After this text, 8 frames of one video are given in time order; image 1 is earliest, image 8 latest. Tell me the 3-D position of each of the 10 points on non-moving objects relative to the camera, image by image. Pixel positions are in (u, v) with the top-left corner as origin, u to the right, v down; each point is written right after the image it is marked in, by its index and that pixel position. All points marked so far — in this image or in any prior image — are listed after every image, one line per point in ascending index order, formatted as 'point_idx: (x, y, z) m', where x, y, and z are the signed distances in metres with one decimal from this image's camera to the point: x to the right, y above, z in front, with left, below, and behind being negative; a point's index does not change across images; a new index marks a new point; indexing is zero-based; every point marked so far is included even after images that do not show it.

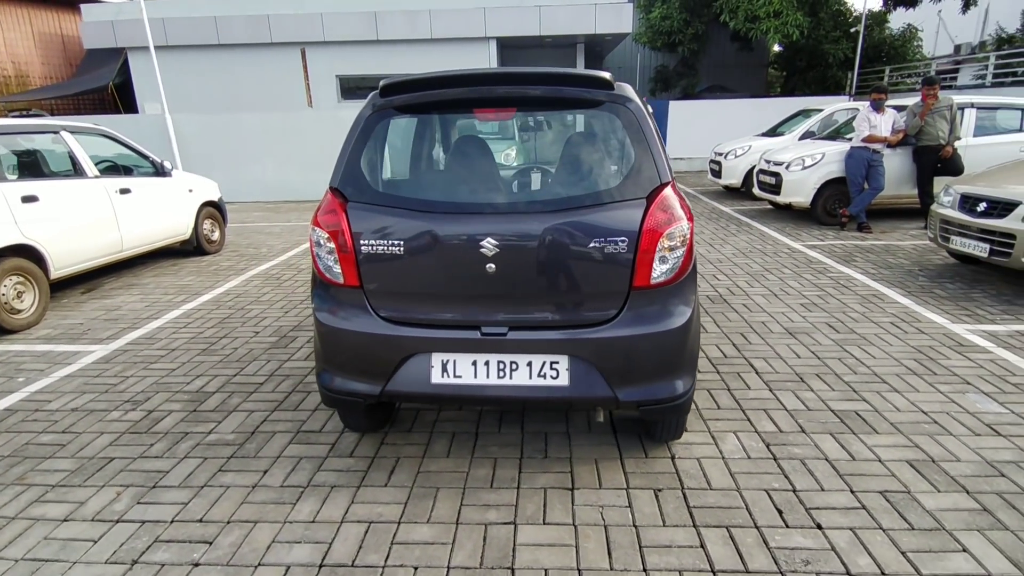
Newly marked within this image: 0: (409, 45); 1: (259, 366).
0: (-2.6, +6.1, +14.7) m
1: (-1.7, -0.5, +4.0) m
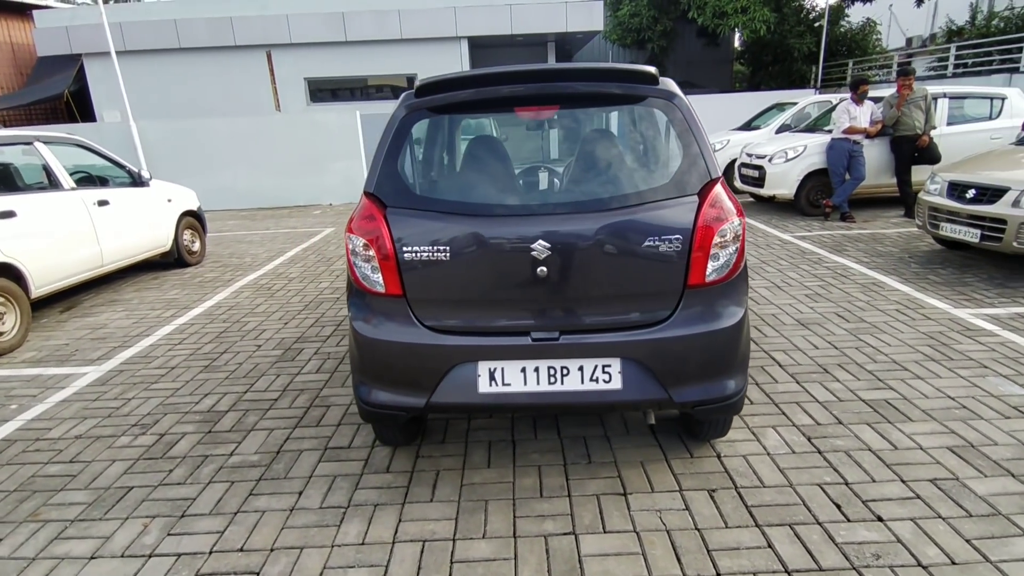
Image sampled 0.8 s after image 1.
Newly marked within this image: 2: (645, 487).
0: (-3.3, +6.0, +14.4) m
1: (-1.6, -0.6, +3.9) m
2: (+0.6, -0.9, +2.6) m
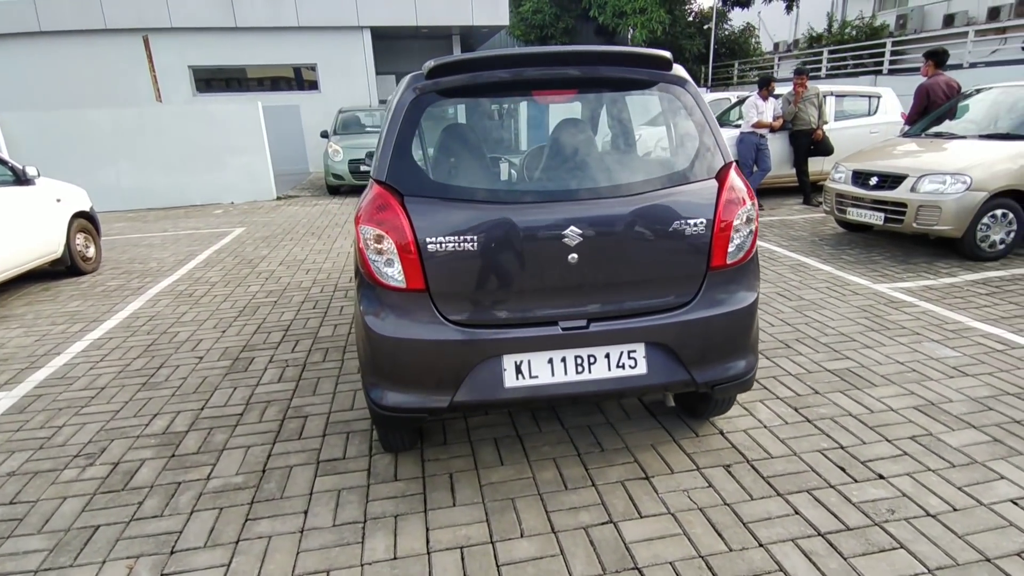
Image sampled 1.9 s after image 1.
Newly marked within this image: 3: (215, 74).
0: (-5.5, +5.9, +13.6) m
1: (-1.7, -0.6, +3.5) m
2: (+0.7, -0.8, +2.6) m
3: (-6.7, +5.0, +13.8) m
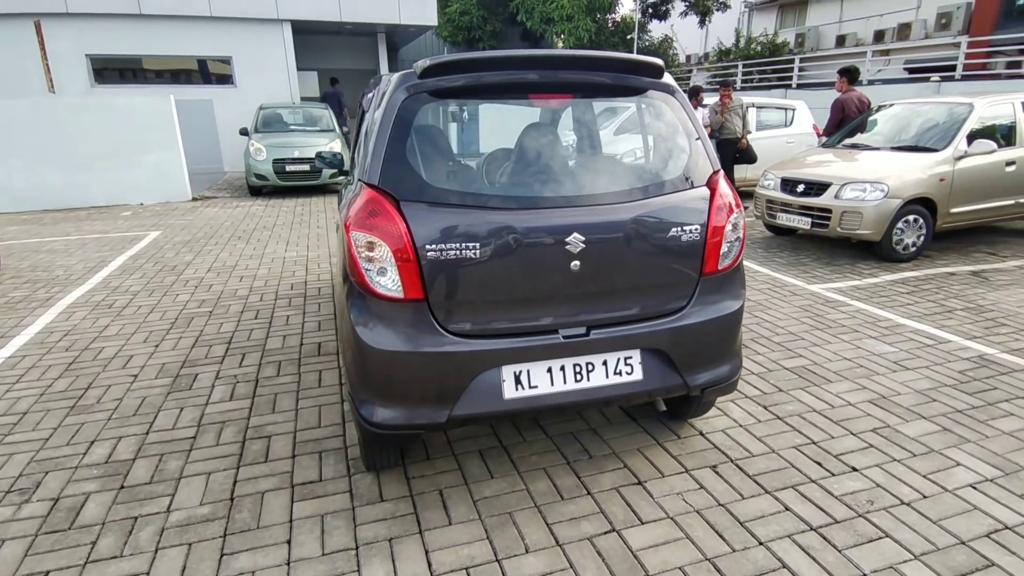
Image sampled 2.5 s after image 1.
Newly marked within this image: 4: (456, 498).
0: (-7.0, +5.7, +12.7) m
1: (-1.8, -0.7, +3.2) m
2: (+0.6, -0.8, +2.6) m
3: (-8.3, +4.8, +12.8) m
4: (-0.2, -0.9, +2.5) m
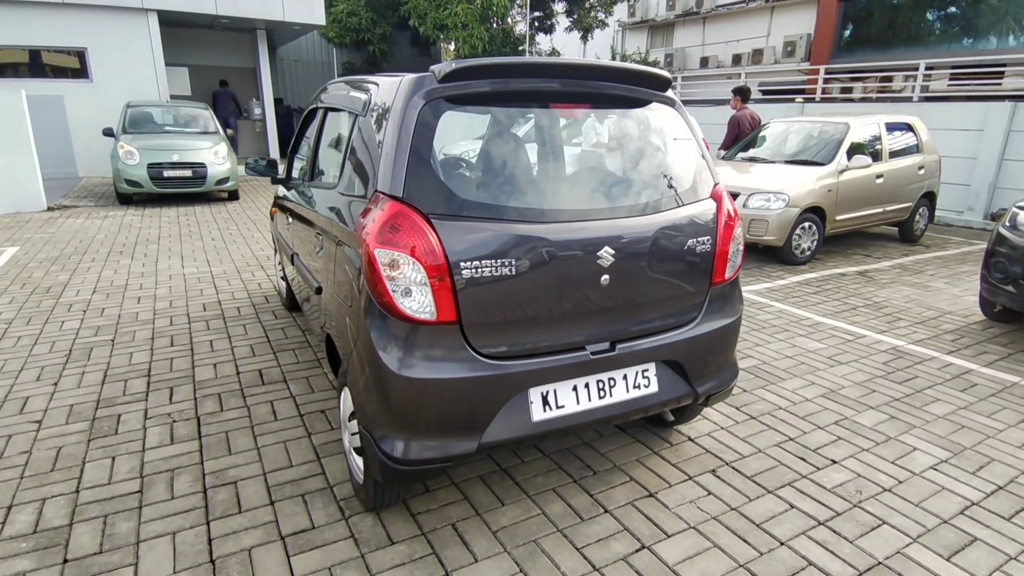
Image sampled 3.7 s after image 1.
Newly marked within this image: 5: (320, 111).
0: (-9.1, +5.3, +11.0) m
1: (-1.9, -0.8, +2.7) m
2: (+0.7, -0.9, +2.6) m
3: (-10.3, +4.4, +10.8) m
4: (-0.1, -1.0, +2.3) m
5: (-1.0, +1.0, +3.4) m
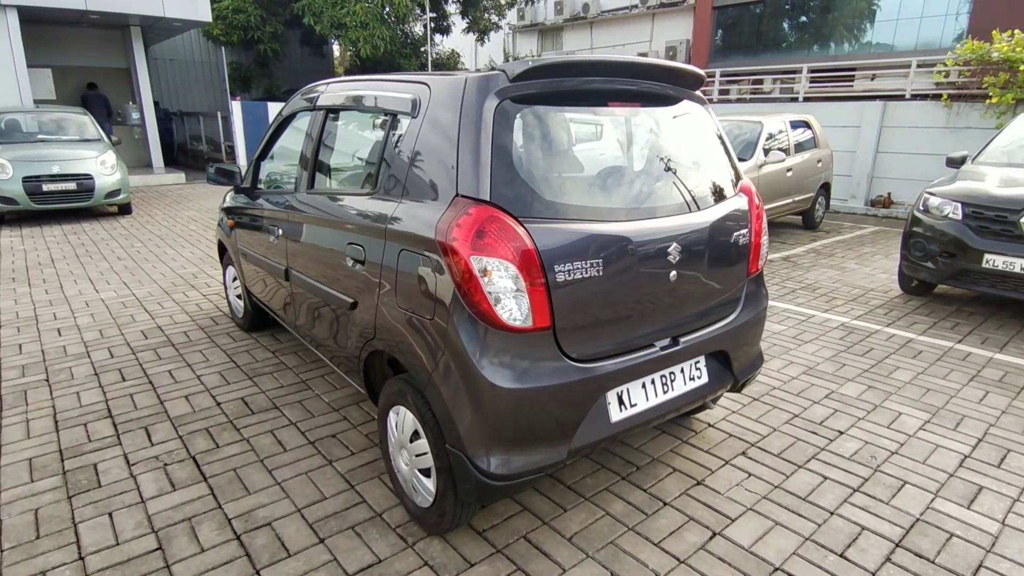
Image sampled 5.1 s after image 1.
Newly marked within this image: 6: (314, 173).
0: (-10.5, +4.6, +9.2) m
1: (-1.6, -0.9, +2.3) m
2: (+0.9, -0.8, +2.7) m
3: (-11.6, +3.6, +8.9) m
4: (+0.1, -1.0, +2.3) m
5: (-1.0, +0.9, +3.2) m
6: (-1.0, +0.6, +3.0) m
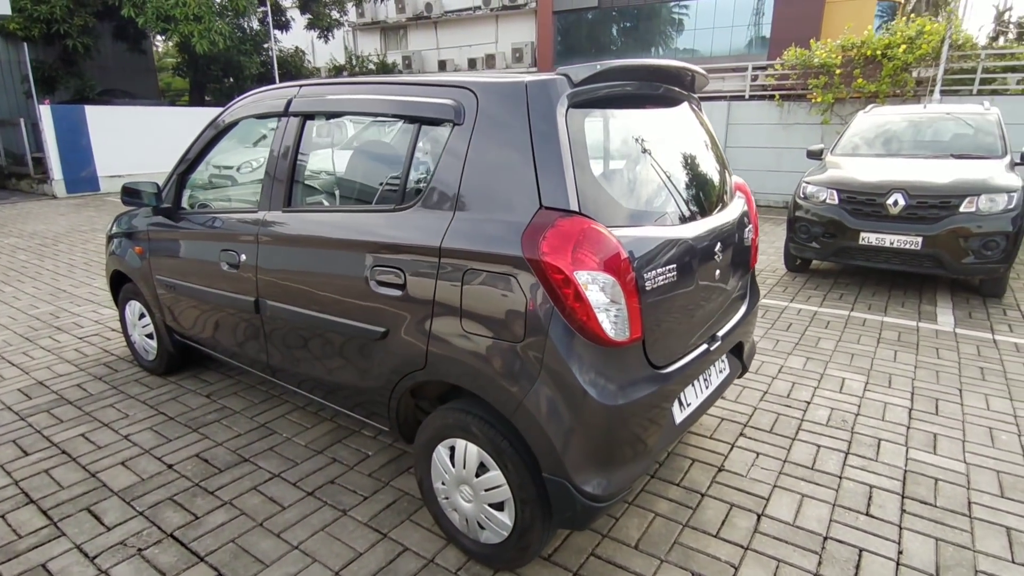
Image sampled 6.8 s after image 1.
0: (-12.1, +3.6, +6.3) m
1: (-1.3, -1.1, +1.9) m
2: (+1.0, -0.8, +2.9) m
3: (-13.0, +2.5, +5.7) m
4: (+0.4, -1.0, +2.2) m
5: (-1.1, +0.8, +2.8) m
6: (-1.0, +0.4, +2.7) m
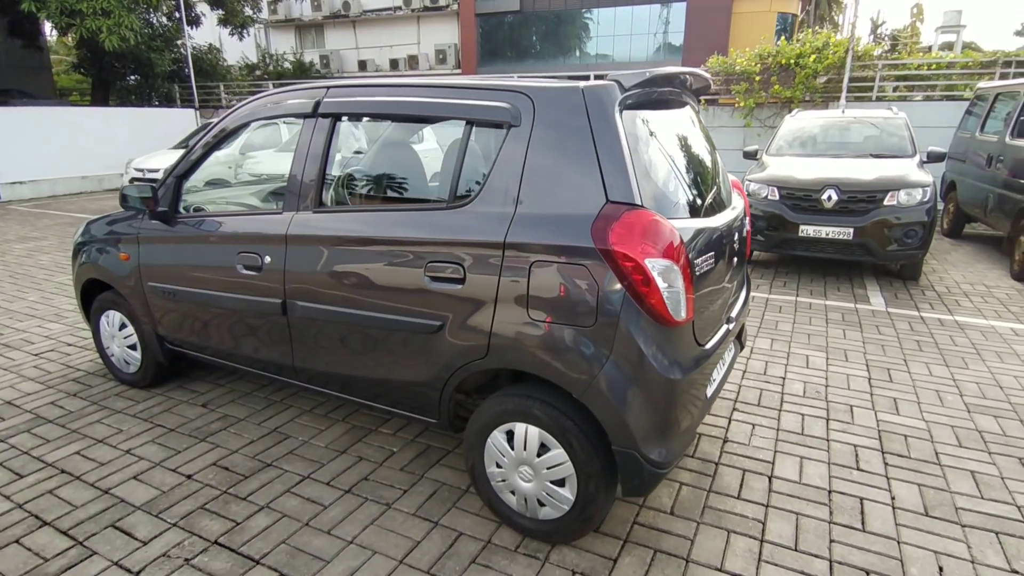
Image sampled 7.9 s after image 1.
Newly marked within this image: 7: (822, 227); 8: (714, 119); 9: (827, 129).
0: (-12.5, +3.2, +4.8) m
1: (-1.0, -1.1, +1.8) m
2: (+1.1, -0.7, +3.1) m
3: (-13.2, +2.1, +4.1) m
4: (+0.6, -1.0, +2.4) m
5: (-1.0, +0.8, +2.8) m
6: (-0.9, +0.4, +2.7) m
7: (+3.0, +0.6, +5.7) m
8: (+4.0, +3.2, +11.2) m
9: (+4.1, +2.1, +7.7) m
